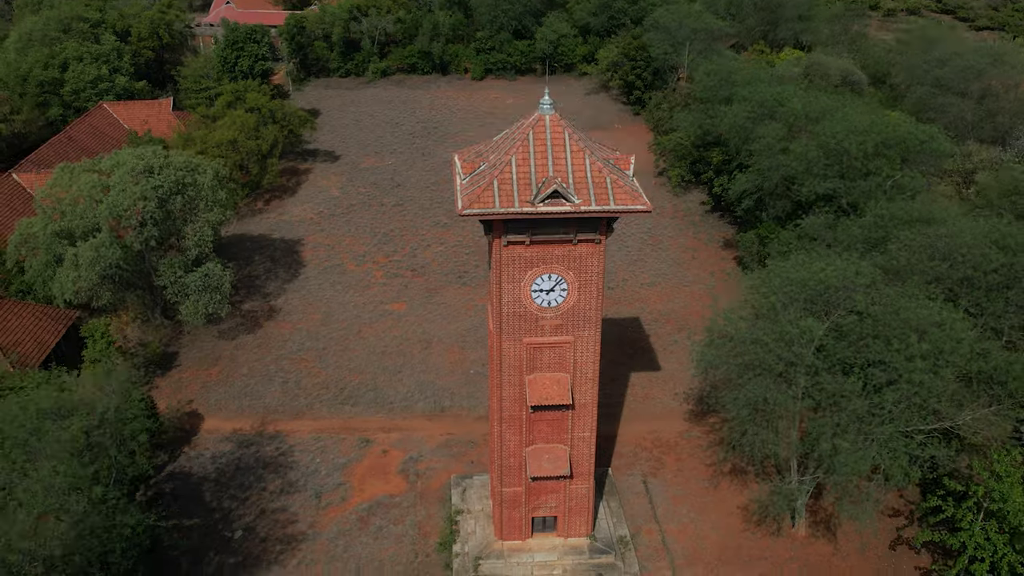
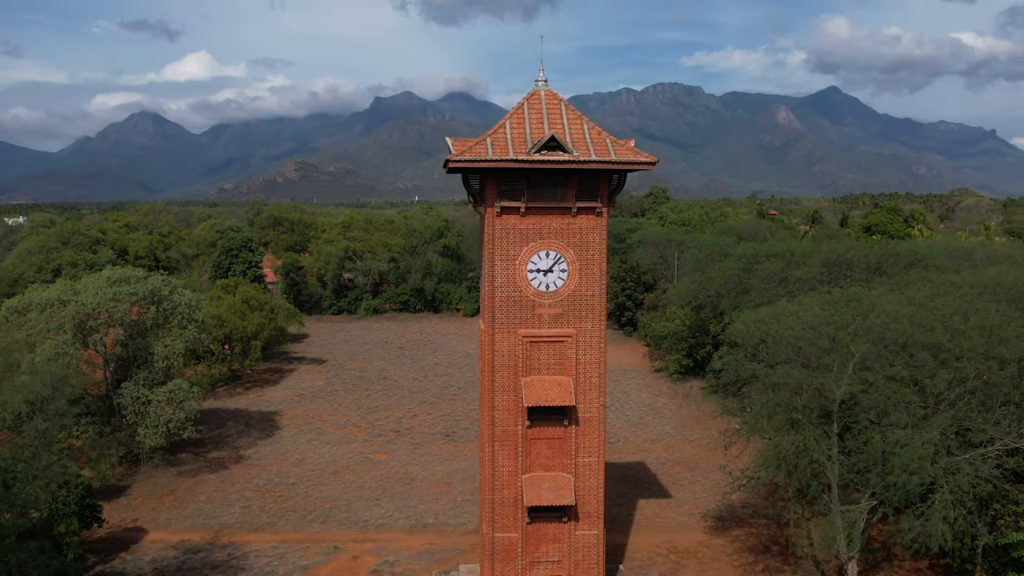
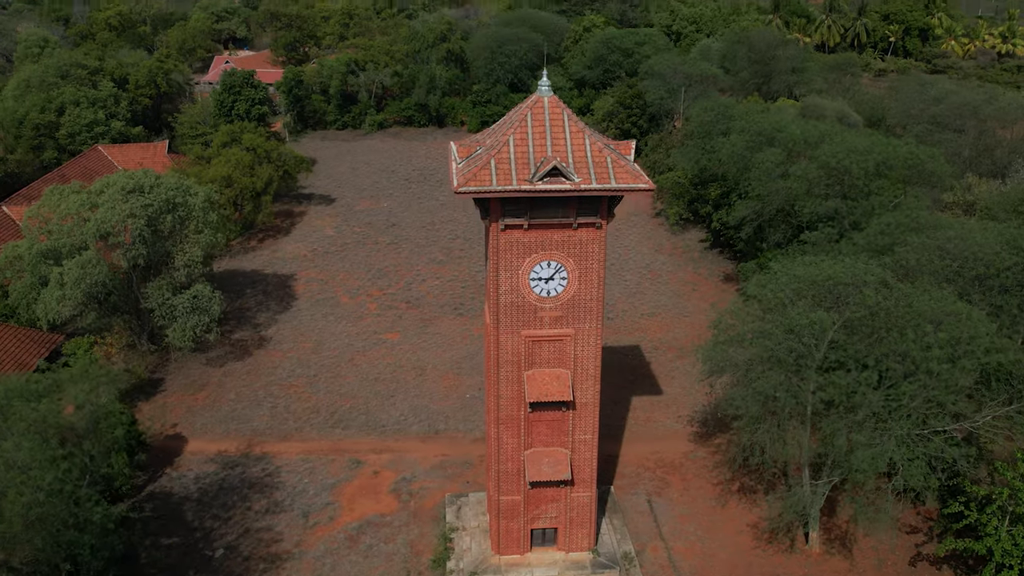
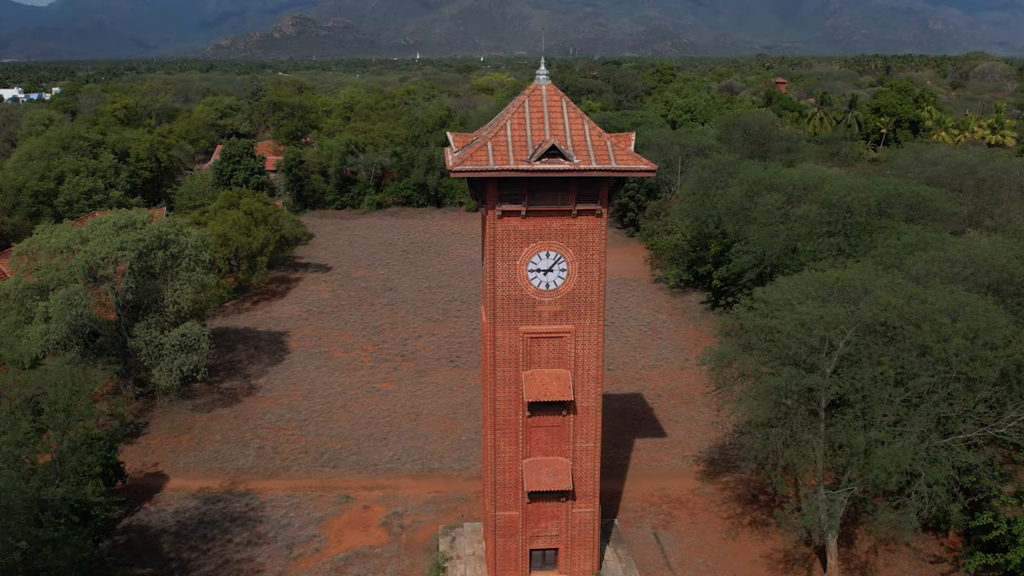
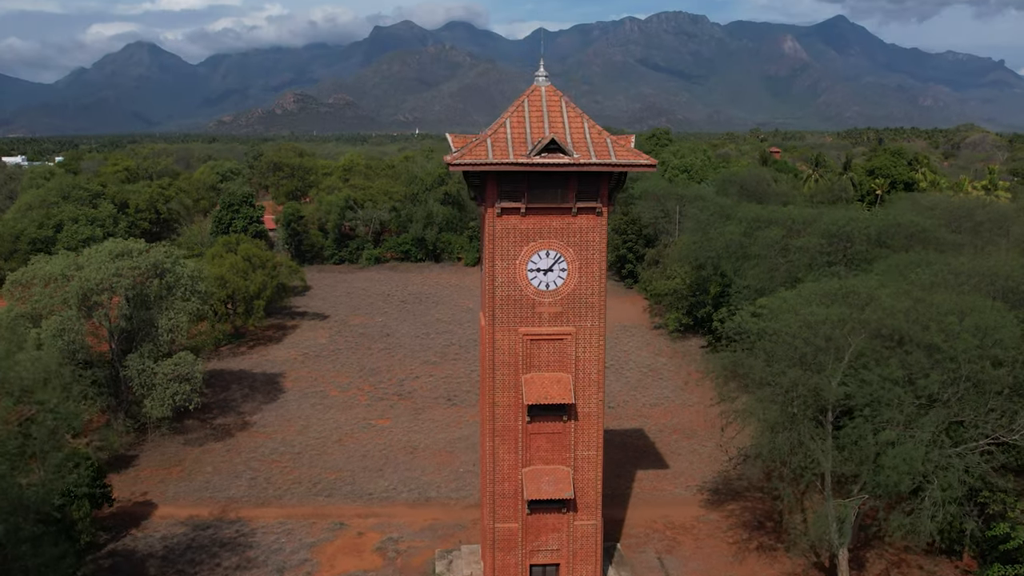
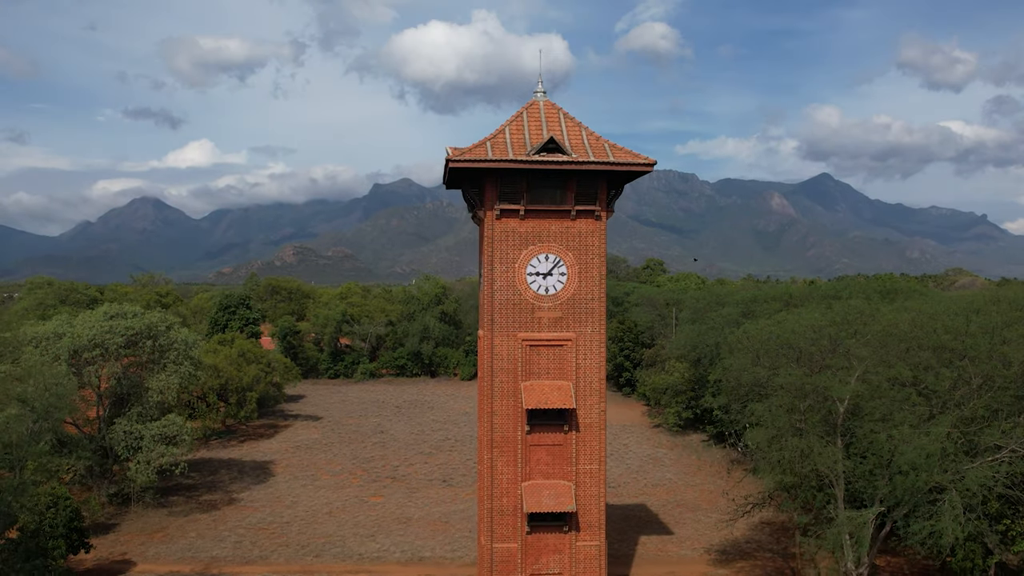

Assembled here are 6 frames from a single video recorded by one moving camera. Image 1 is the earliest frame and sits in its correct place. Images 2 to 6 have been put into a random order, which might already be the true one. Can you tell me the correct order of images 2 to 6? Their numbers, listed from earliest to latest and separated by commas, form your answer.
3, 4, 5, 2, 6
